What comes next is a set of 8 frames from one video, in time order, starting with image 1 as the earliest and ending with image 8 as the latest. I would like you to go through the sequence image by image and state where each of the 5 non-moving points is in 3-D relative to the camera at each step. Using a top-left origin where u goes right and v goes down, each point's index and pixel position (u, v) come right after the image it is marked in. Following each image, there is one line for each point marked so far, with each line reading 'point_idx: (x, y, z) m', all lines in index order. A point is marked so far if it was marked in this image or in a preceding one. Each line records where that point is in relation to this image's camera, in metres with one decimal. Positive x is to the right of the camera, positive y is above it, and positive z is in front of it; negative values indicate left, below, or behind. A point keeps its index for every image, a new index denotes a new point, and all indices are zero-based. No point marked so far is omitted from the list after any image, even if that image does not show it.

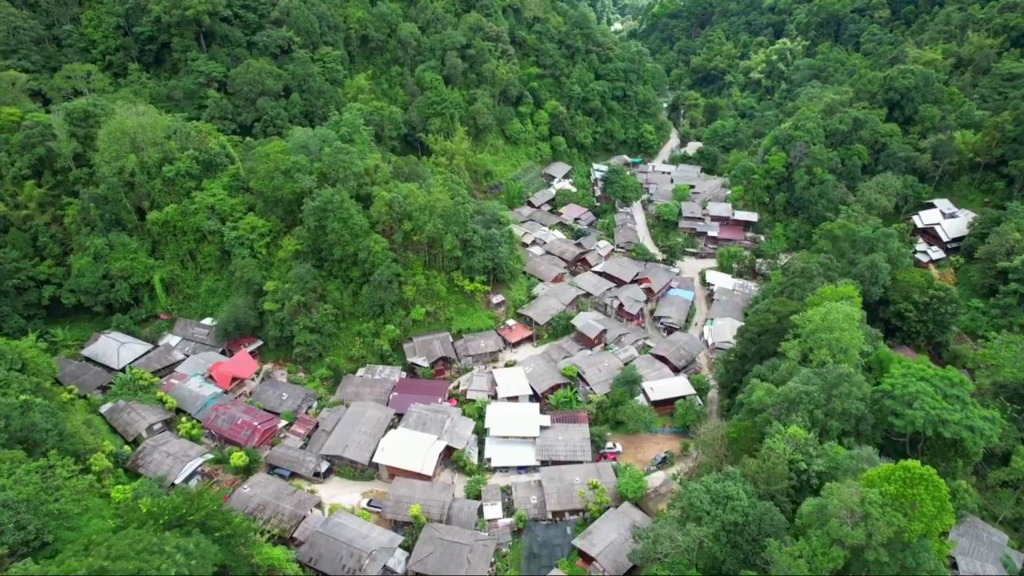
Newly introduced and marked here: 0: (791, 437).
0: (+7.2, -3.8, +17.8) m
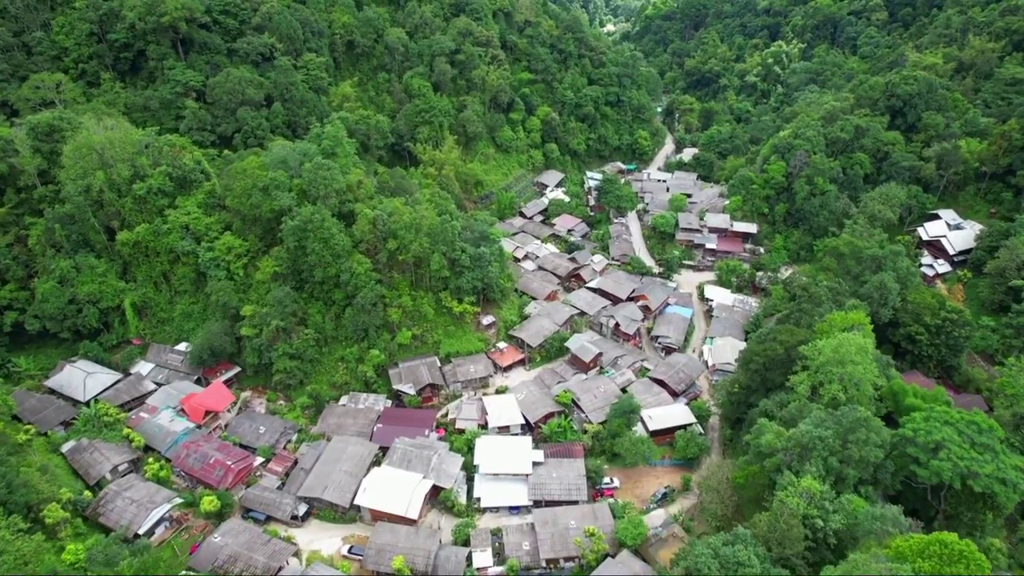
0: (+6.9, -4.7, +16.4) m
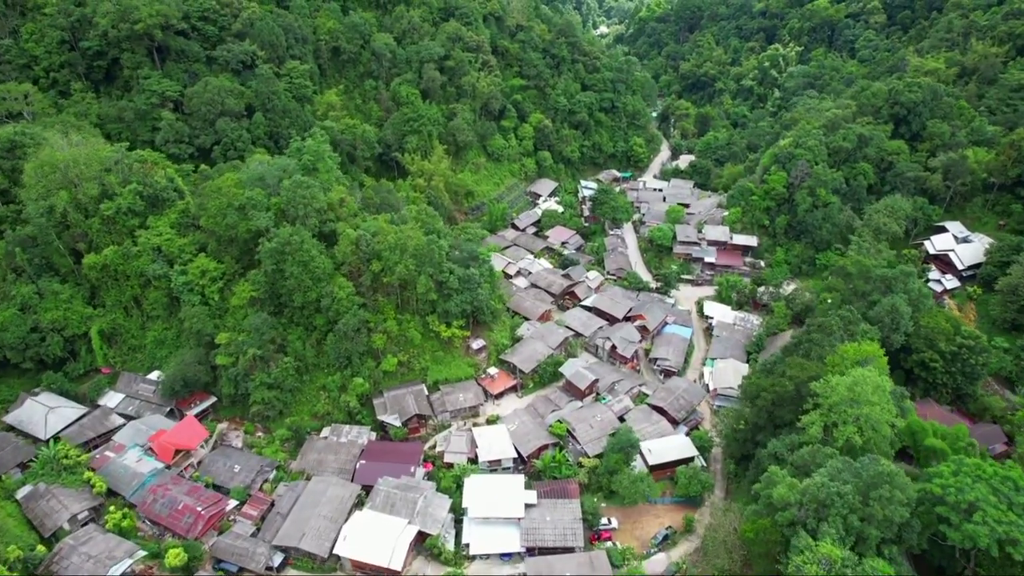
0: (+6.7, -5.7, +14.8) m
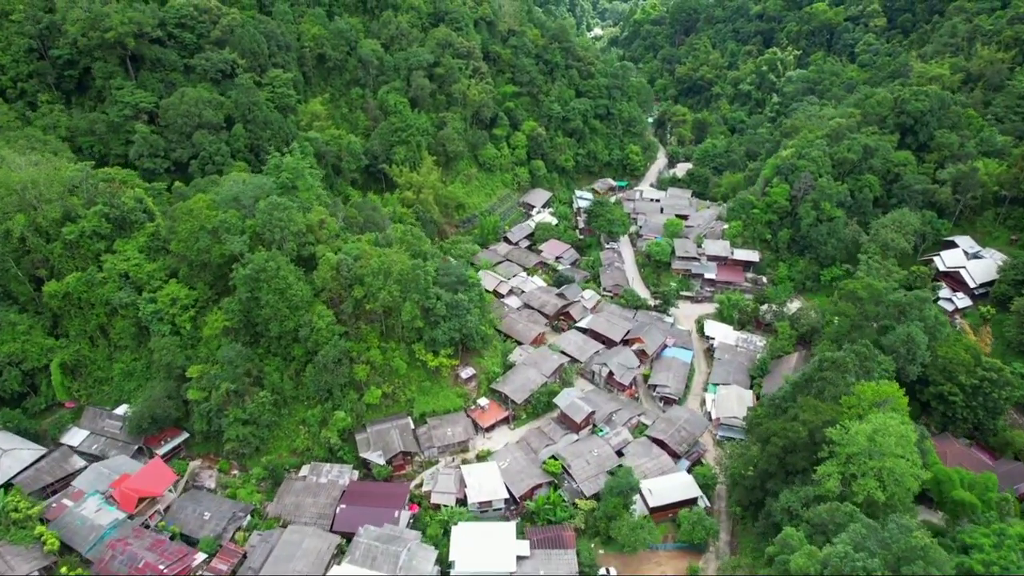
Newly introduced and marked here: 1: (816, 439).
0: (+6.5, -6.7, +13.2) m
1: (+8.5, -4.2, +19.4) m
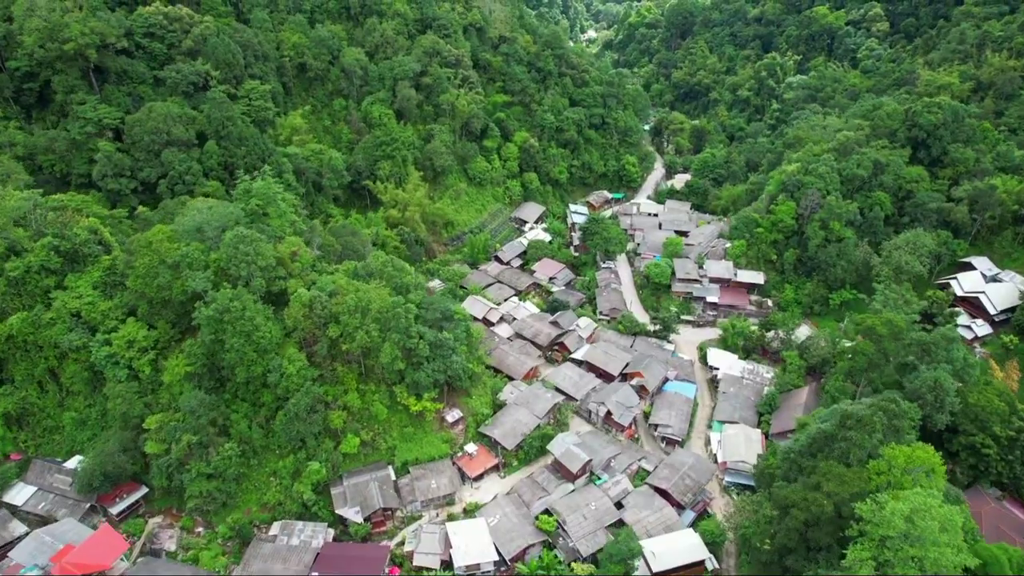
0: (+6.2, -8.0, +11.0) m
1: (+8.2, -5.5, +17.2) m
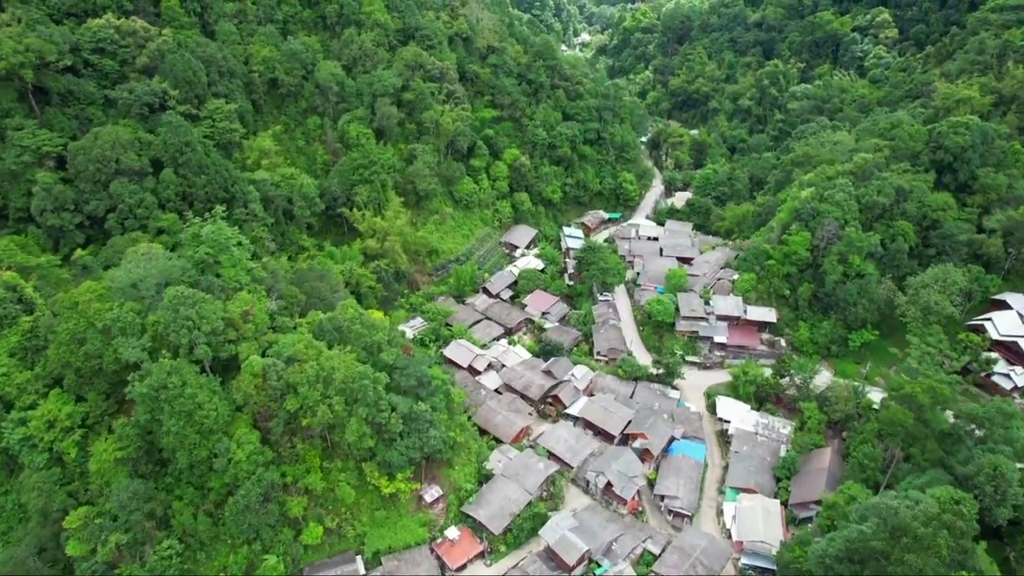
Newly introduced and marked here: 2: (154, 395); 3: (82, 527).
0: (+5.9, -10.0, +7.7) m
1: (+7.8, -7.5, +13.9) m
2: (-10.3, -3.1, +19.9) m
3: (-12.3, -6.8, +20.0) m
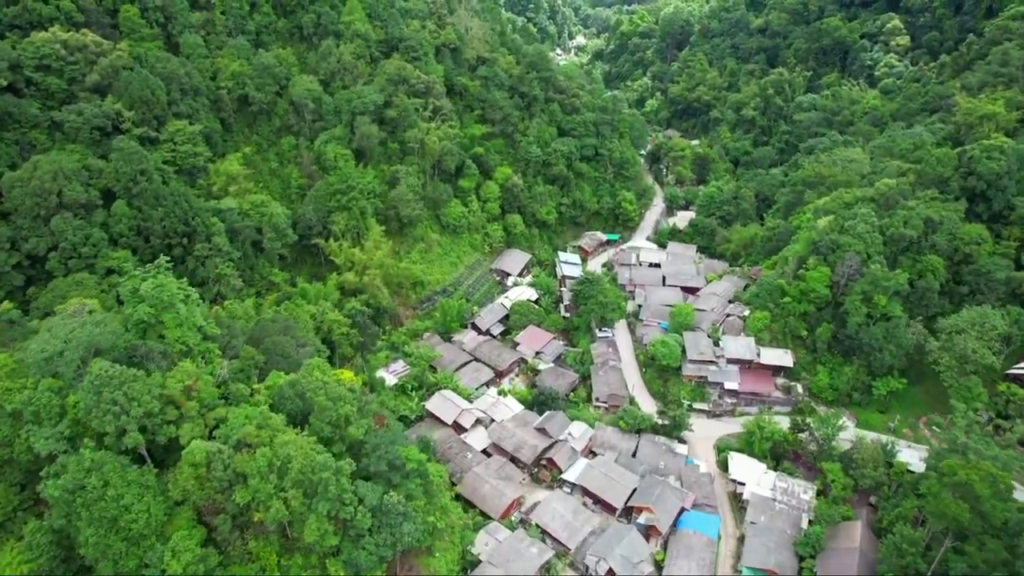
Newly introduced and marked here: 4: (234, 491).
0: (+5.7, -12.0, +4.6) m
1: (+7.5, -9.4, +10.8) m
2: (-10.6, -5.0, +16.7) m
3: (-12.6, -8.7, +16.8) m
4: (-7.2, -5.3, +18.0) m
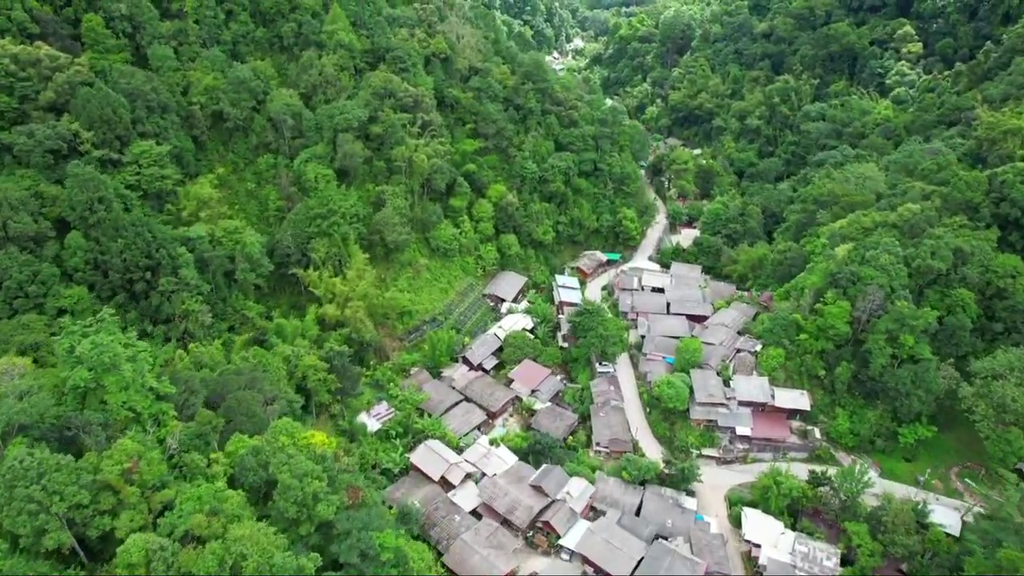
0: (+5.5, -13.5, +2.1) m
1: (+7.4, -10.9, +8.3) m
2: (-10.8, -6.6, +14.1) m
3: (-12.9, -10.3, +14.2) m
4: (-7.5, -6.9, +15.4) m
